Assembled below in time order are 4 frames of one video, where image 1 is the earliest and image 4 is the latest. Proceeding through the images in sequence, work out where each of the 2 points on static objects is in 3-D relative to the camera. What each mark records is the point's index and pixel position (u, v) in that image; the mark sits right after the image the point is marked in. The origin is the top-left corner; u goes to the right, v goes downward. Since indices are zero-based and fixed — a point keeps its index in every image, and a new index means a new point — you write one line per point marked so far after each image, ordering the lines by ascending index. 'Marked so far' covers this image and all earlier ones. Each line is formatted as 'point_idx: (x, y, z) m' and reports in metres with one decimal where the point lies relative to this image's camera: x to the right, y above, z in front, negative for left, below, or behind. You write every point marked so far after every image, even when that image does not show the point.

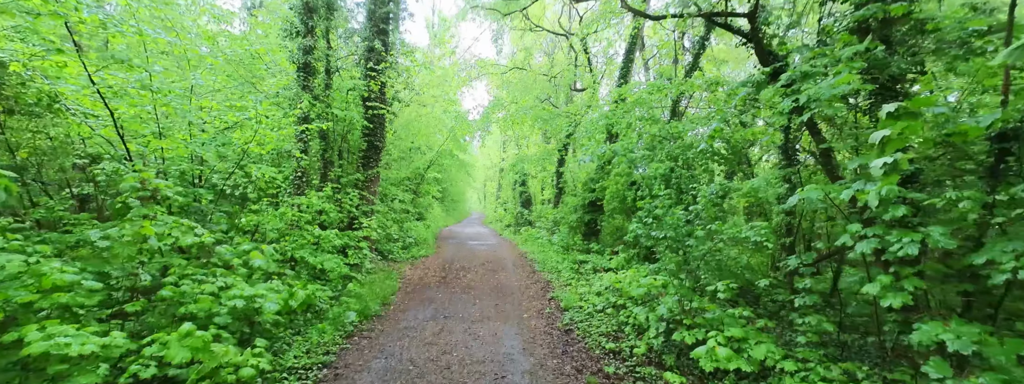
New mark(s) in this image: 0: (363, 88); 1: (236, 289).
0: (-4.0, +2.8, +11.1) m
1: (-3.1, -1.1, +4.6) m
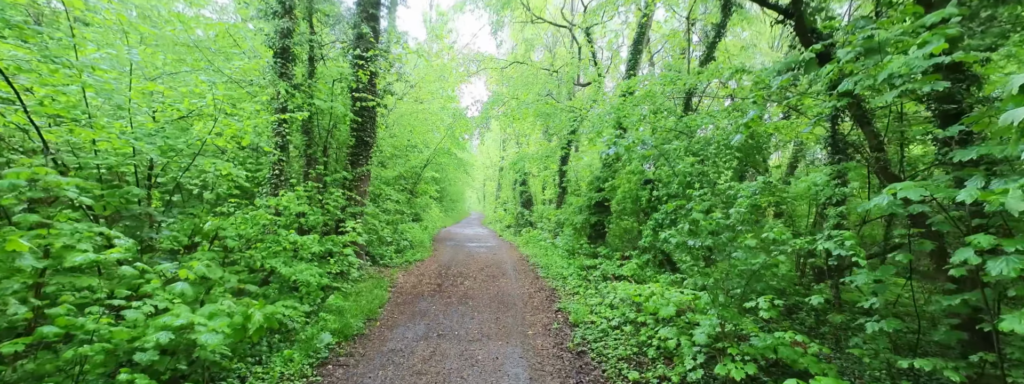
0: (-4.0, +2.8, +10.1) m
1: (-3.0, -1.1, +3.6) m
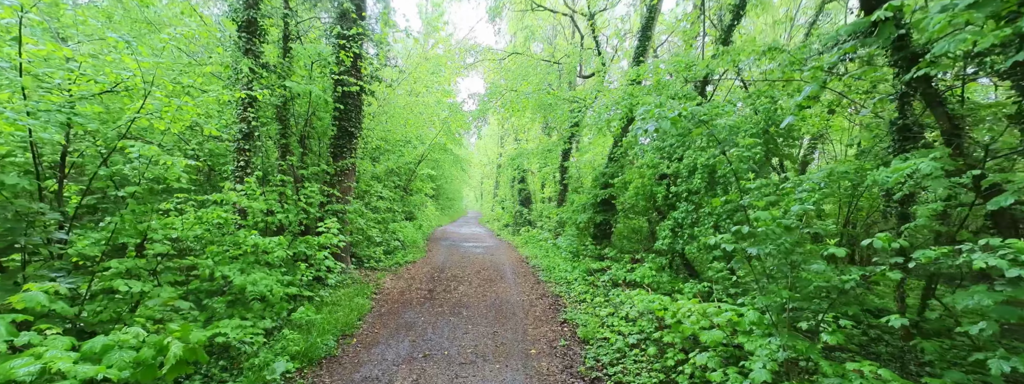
0: (-4.0, +2.9, +9.0) m
1: (-3.0, -1.0, +2.5) m
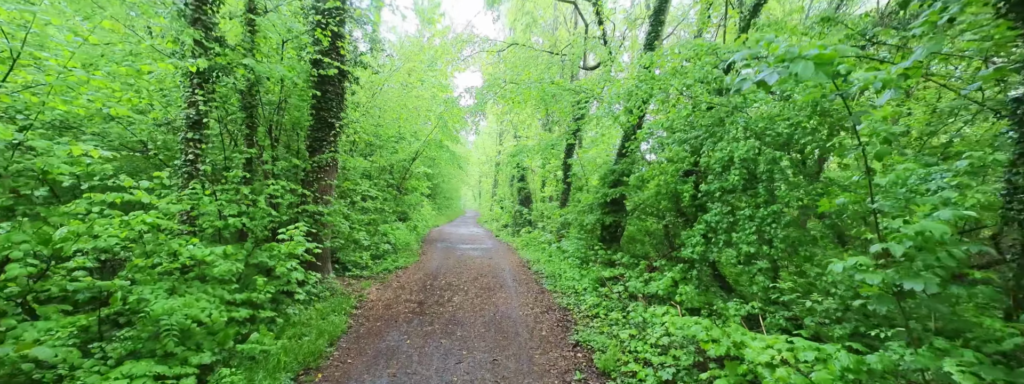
0: (-3.9, +2.9, +7.8) m
1: (-2.9, -1.0, +1.3) m
